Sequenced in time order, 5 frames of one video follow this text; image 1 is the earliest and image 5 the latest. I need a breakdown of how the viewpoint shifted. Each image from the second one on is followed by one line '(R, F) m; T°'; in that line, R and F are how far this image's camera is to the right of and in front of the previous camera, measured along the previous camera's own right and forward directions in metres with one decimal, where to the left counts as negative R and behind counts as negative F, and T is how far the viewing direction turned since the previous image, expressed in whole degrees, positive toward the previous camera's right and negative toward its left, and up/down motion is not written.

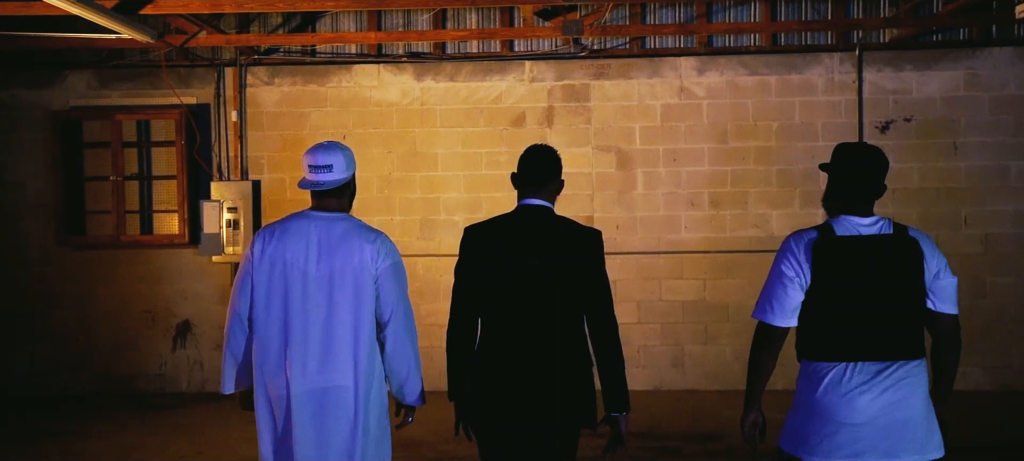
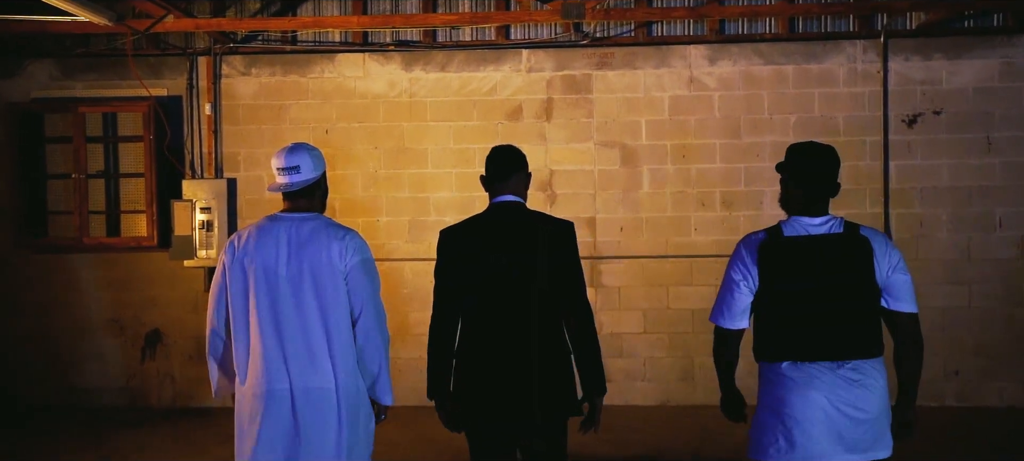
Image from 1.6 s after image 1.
(0.0, +0.6) m; 0°
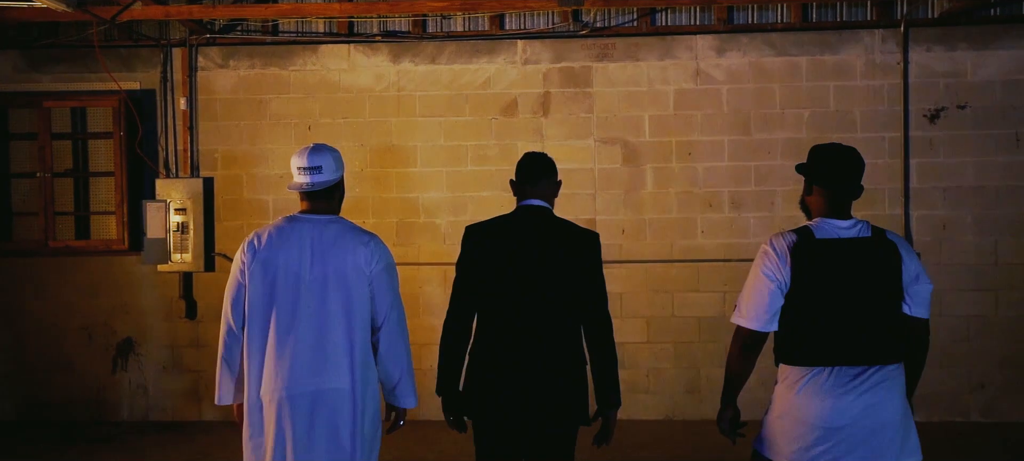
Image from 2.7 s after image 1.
(+0.1, +0.4) m; 0°
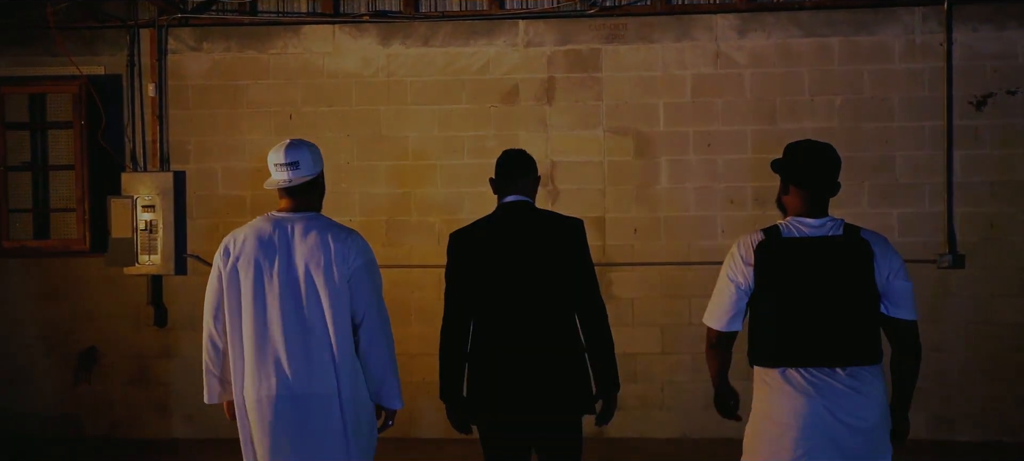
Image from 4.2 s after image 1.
(0.0, +0.6) m; 0°
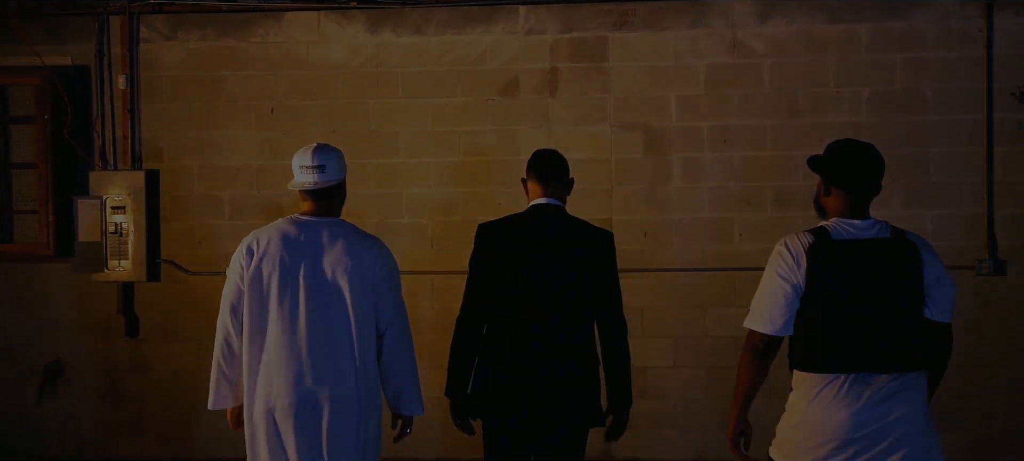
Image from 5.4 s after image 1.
(0.0, +0.5) m; 0°
